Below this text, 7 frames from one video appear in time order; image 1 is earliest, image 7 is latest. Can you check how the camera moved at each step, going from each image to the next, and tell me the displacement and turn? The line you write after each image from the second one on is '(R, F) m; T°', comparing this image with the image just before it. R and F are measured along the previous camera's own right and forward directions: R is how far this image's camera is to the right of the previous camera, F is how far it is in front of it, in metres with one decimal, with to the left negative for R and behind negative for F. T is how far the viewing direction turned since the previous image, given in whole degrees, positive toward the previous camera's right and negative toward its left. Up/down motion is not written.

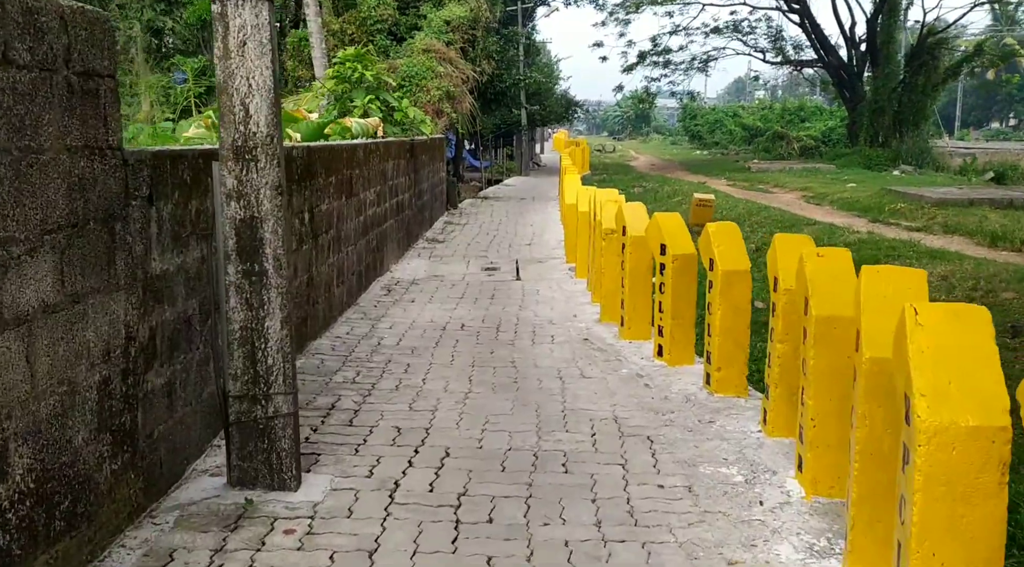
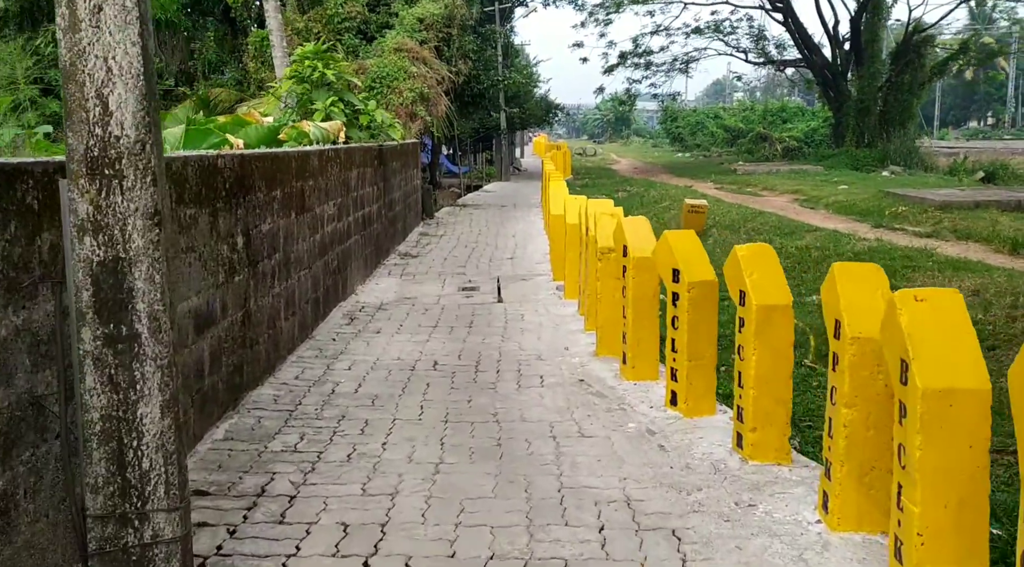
(0.0, +1.3) m; +1°
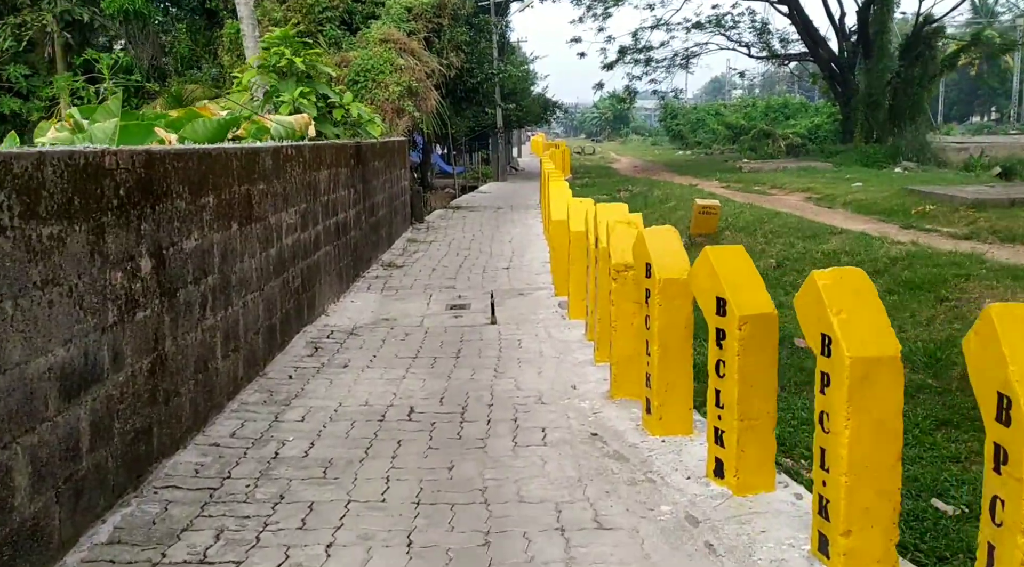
(0.0, +1.5) m; 0°
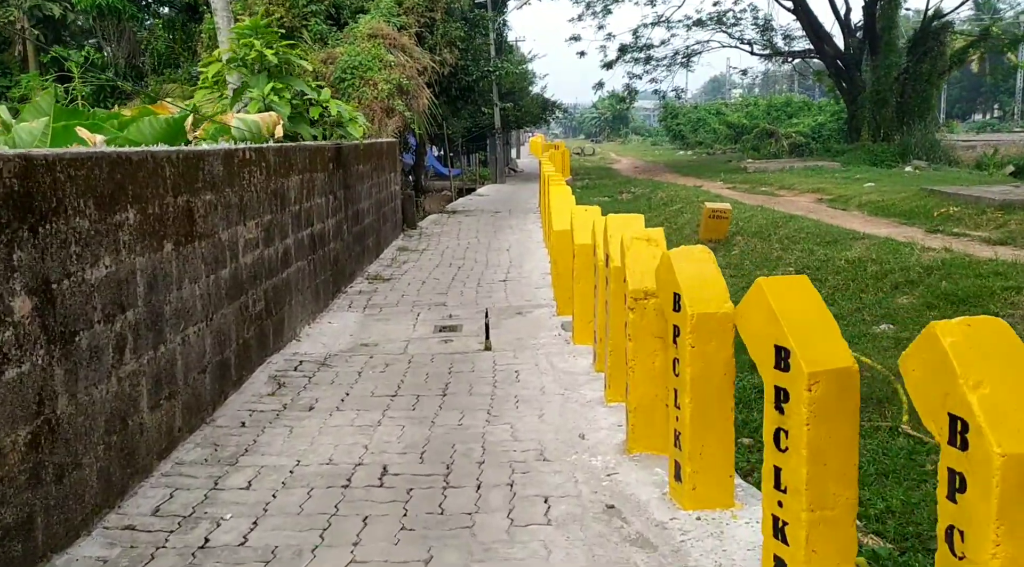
(0.0, +1.1) m; 0°
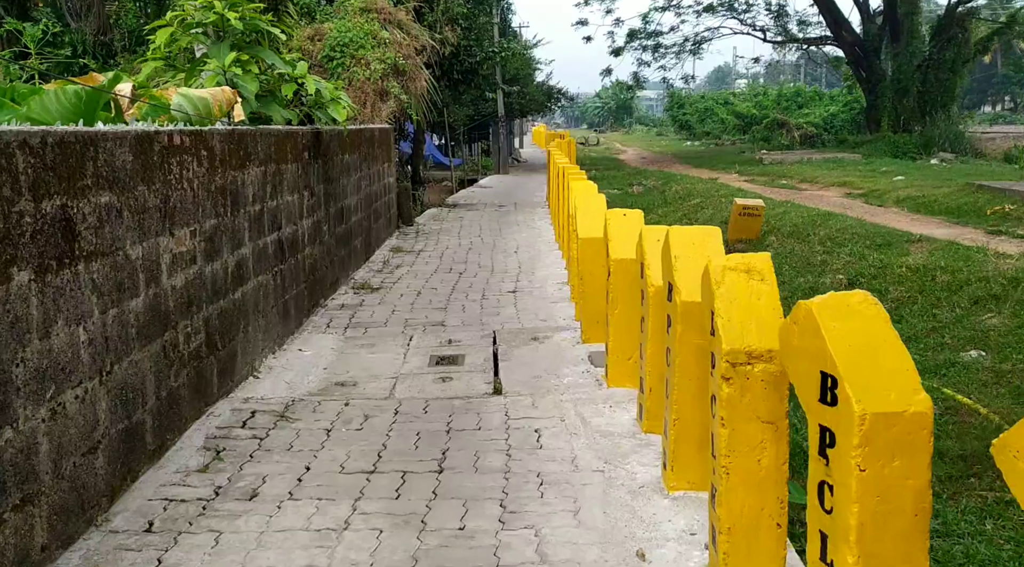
(-0.1, +1.7) m; 0°
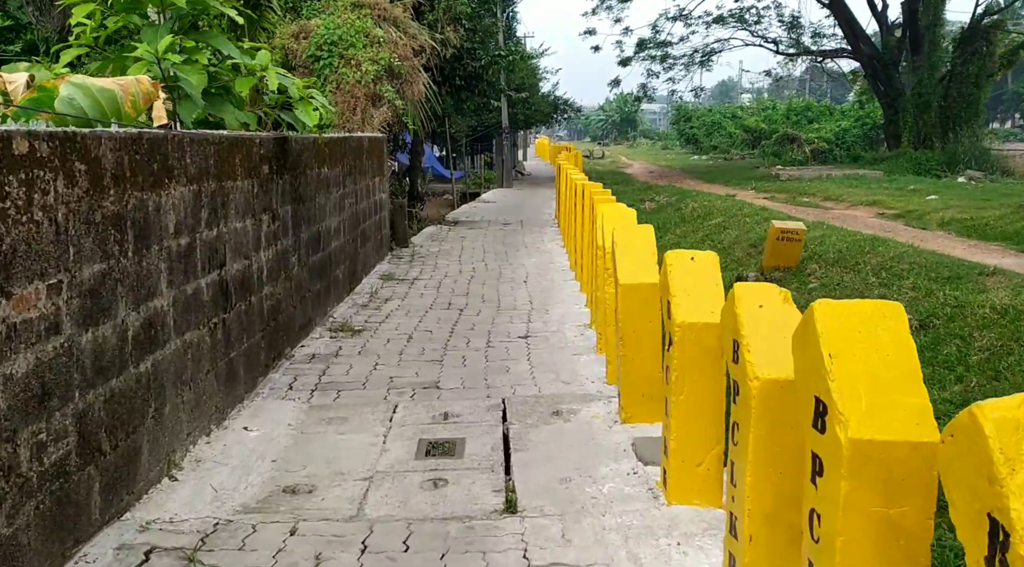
(-0.1, +1.8) m; 0°
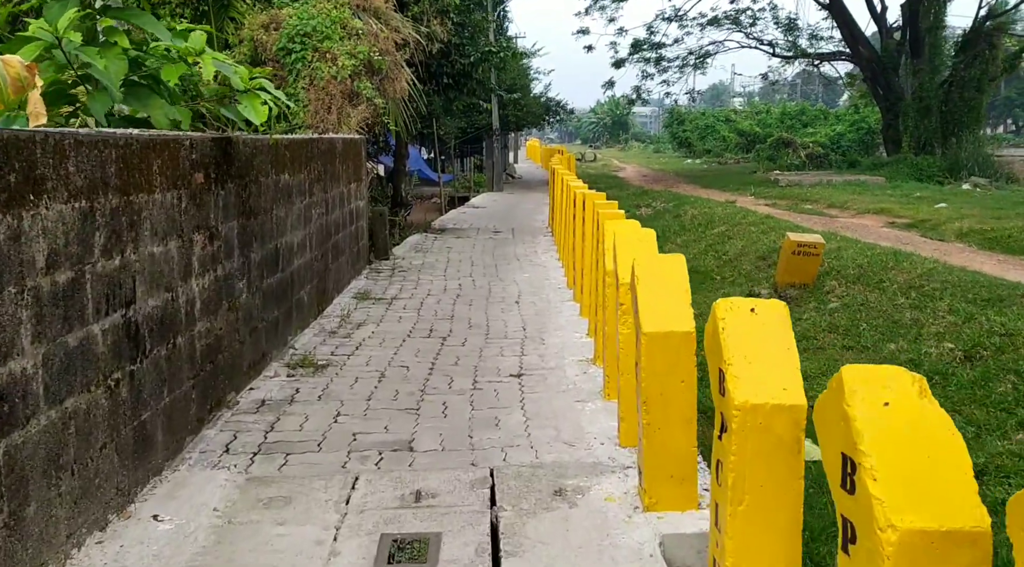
(0.0, +1.2) m; +1°
